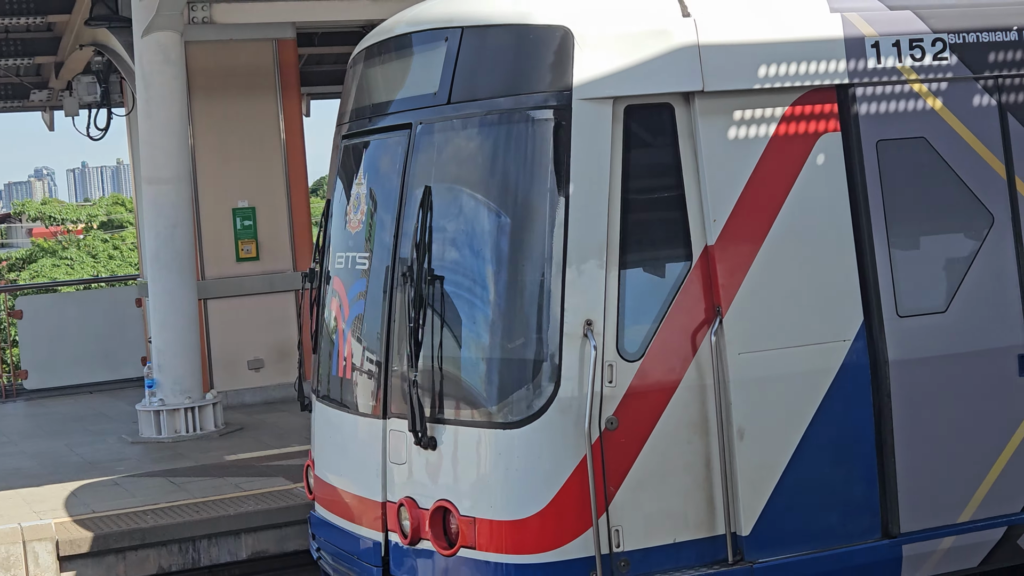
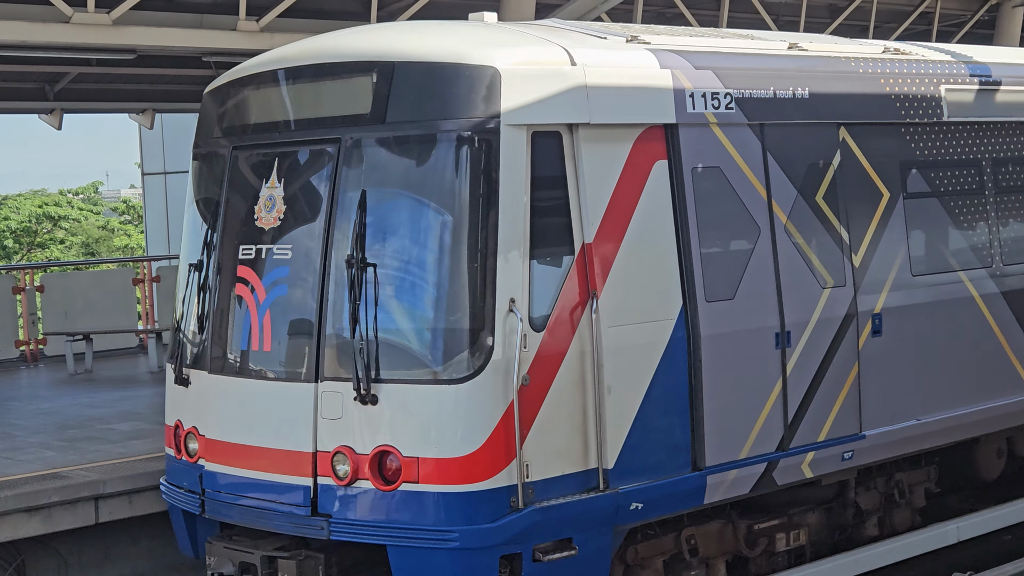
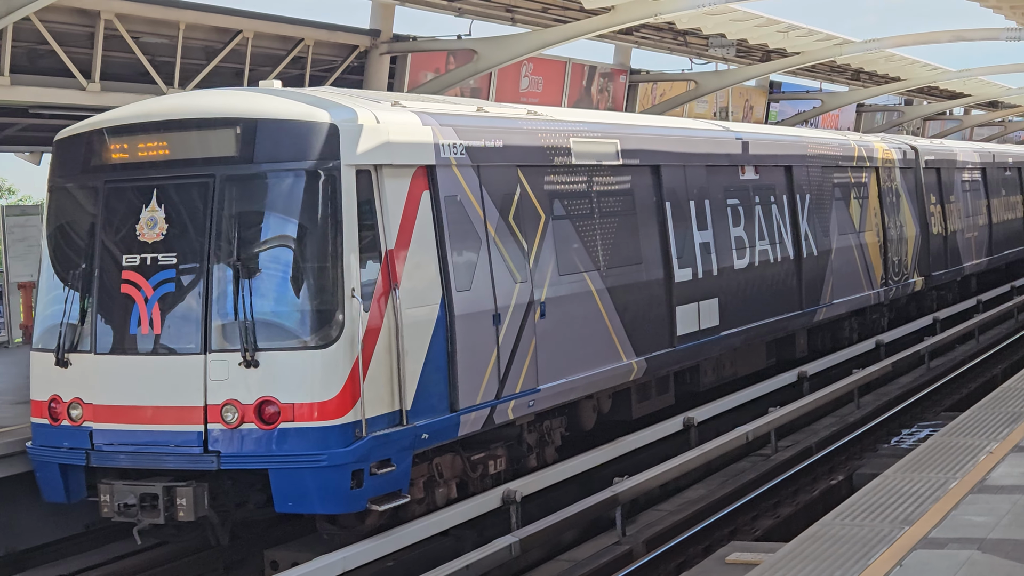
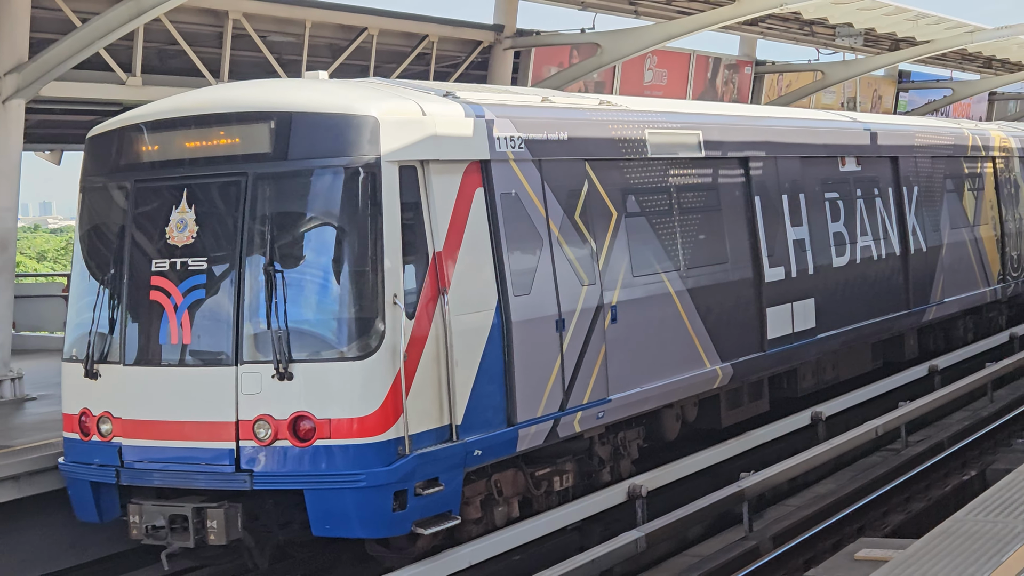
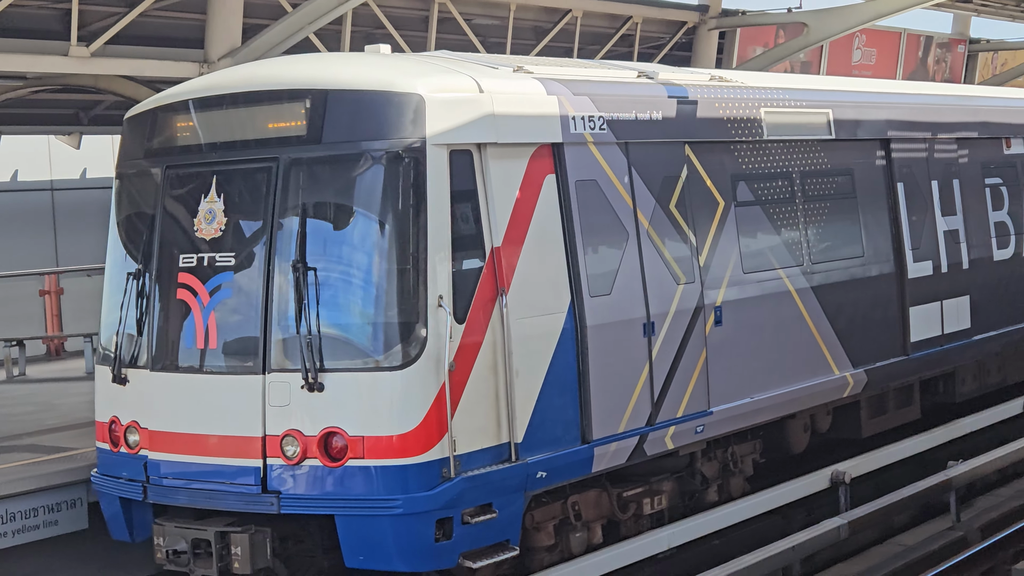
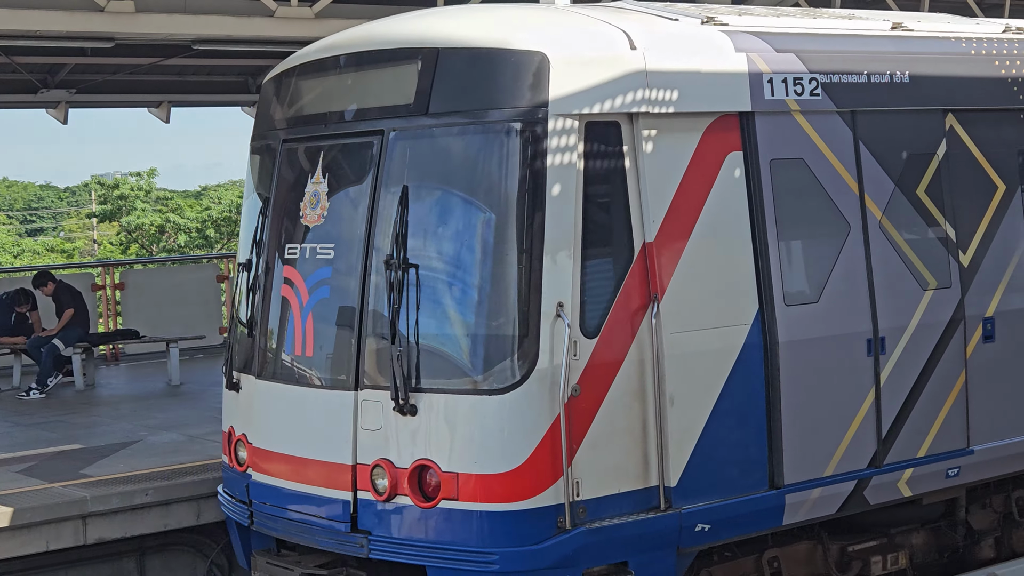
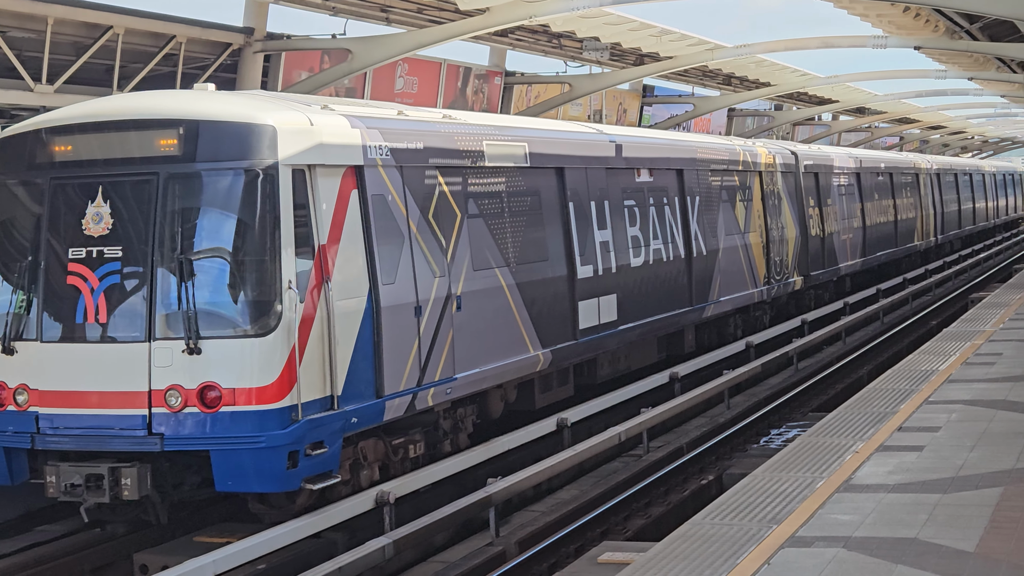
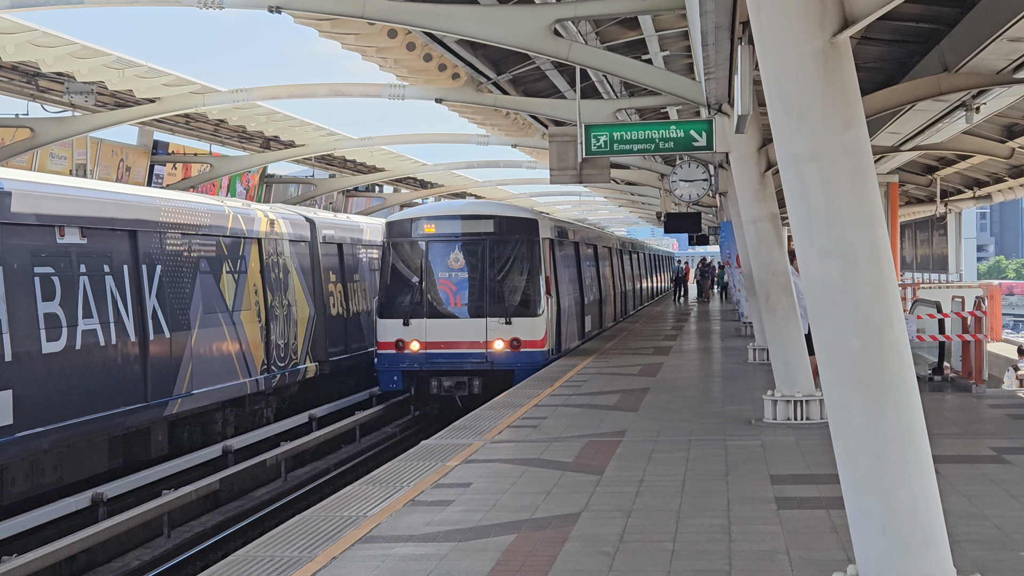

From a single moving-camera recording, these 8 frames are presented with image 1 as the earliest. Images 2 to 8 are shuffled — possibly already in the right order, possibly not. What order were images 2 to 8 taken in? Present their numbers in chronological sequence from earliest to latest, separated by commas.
6, 2, 5, 4, 3, 7, 8
